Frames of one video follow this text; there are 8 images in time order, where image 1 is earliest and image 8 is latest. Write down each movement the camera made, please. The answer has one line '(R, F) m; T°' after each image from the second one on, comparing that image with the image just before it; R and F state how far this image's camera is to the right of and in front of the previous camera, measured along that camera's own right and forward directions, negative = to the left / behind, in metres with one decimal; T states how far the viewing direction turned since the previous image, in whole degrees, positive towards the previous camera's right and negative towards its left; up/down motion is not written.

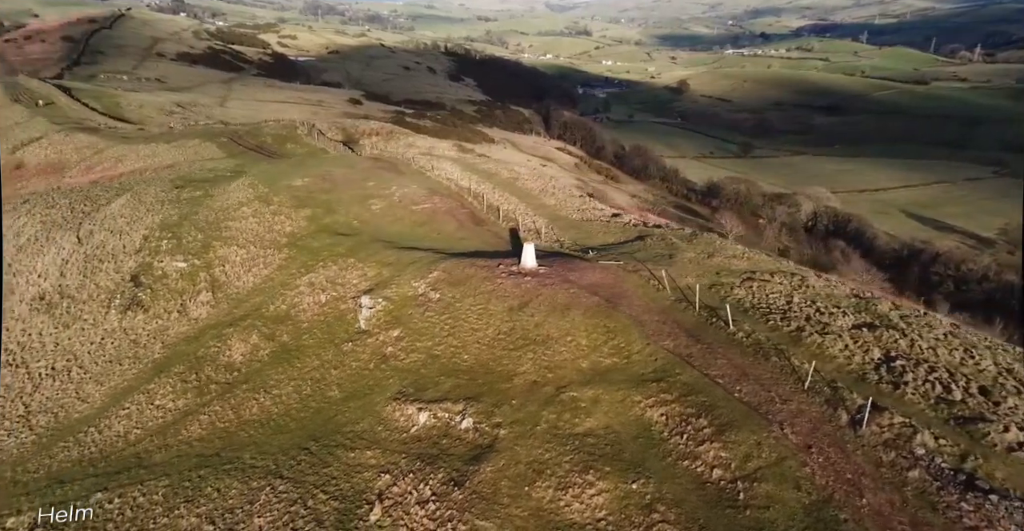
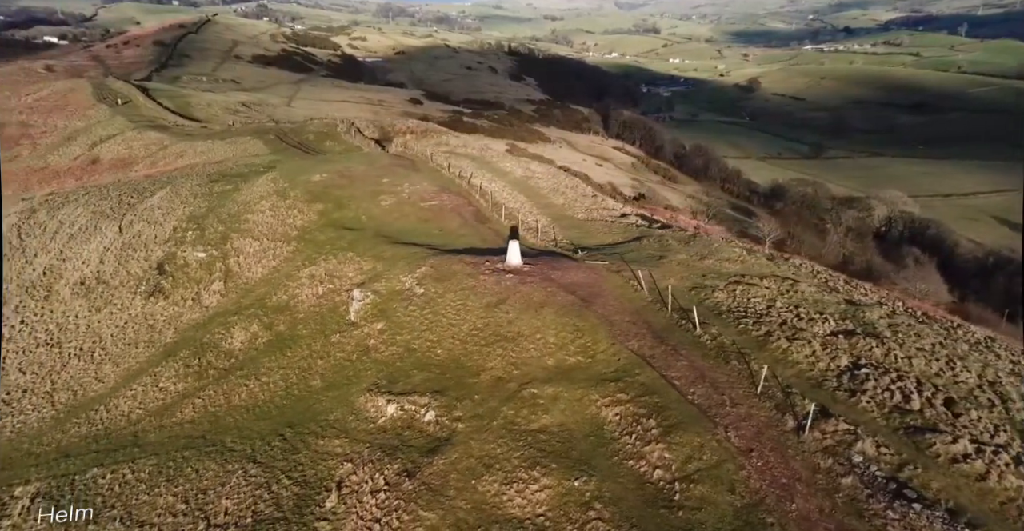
(+2.0, 0.0) m; -3°
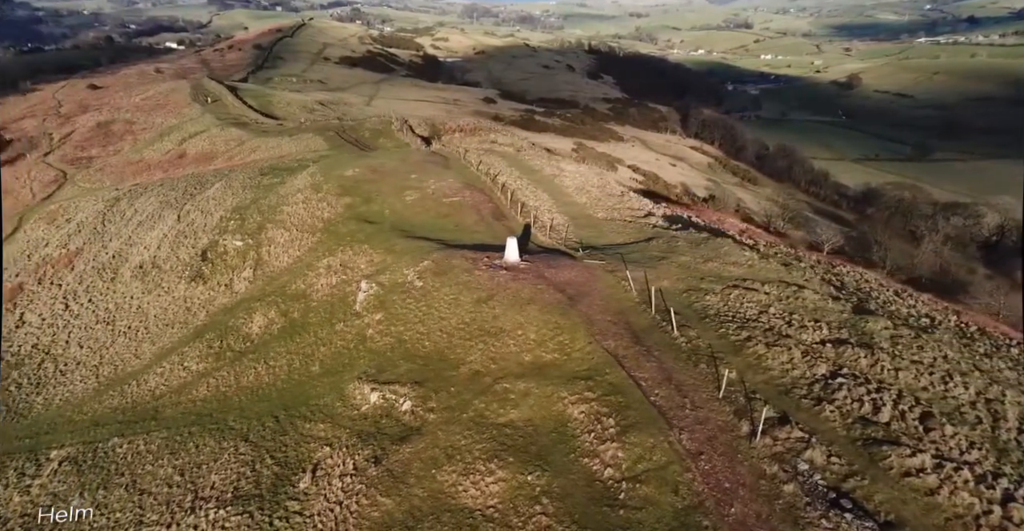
(+2.0, -0.1) m; -5°
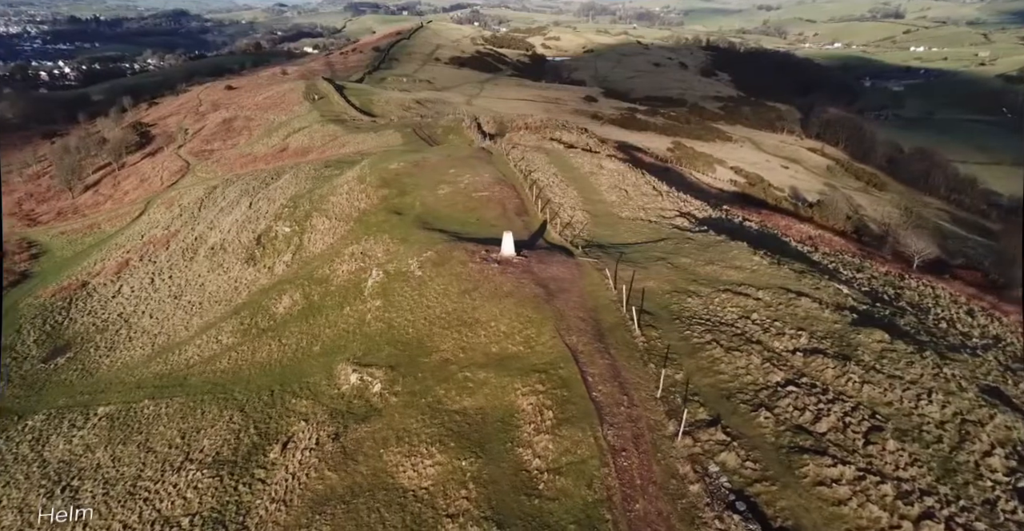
(+2.9, -0.2) m; -6°
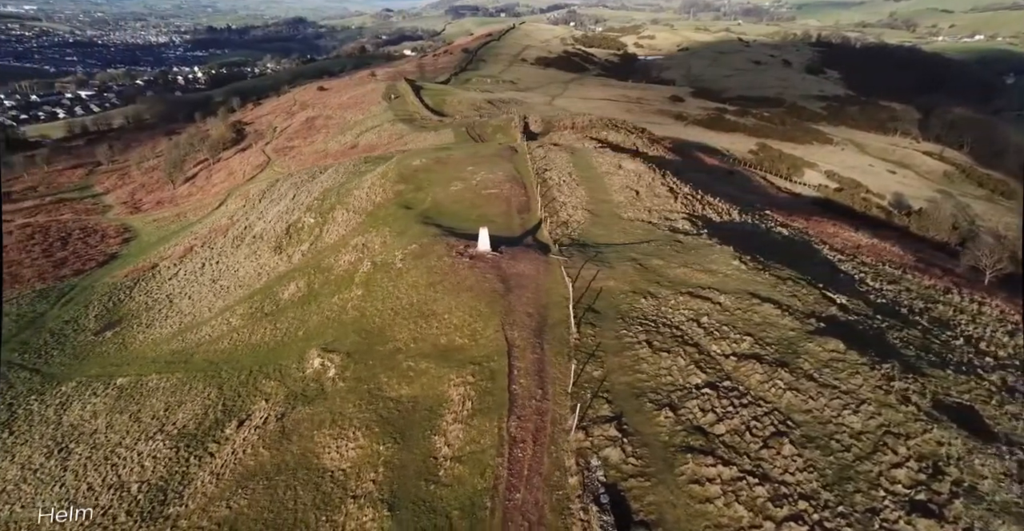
(+3.1, -0.4) m; -4°
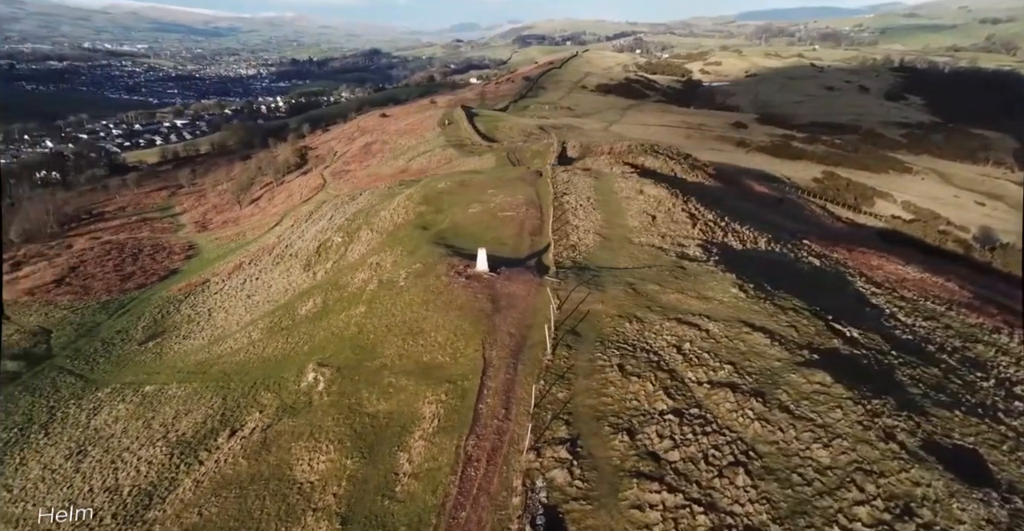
(+1.8, -0.3) m; -4°
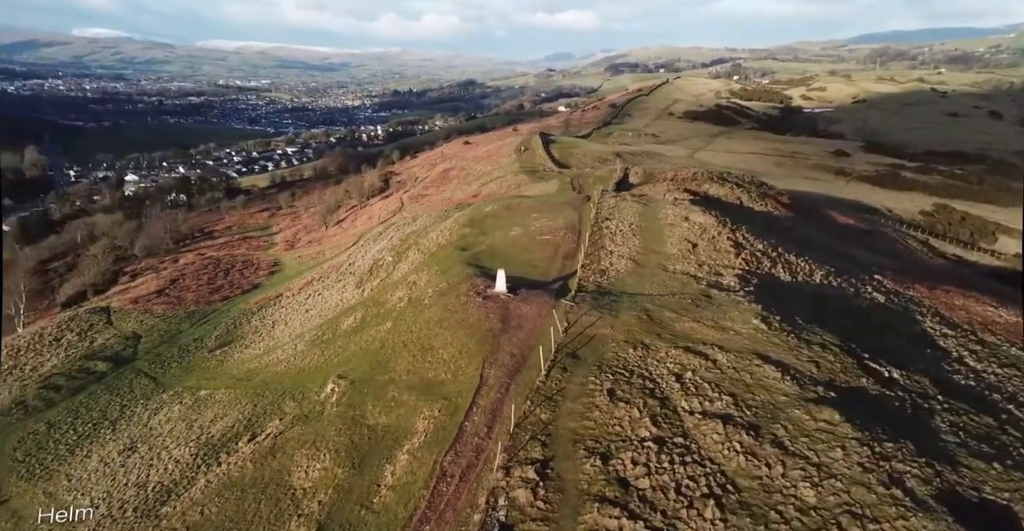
(+2.0, -0.3) m; -6°
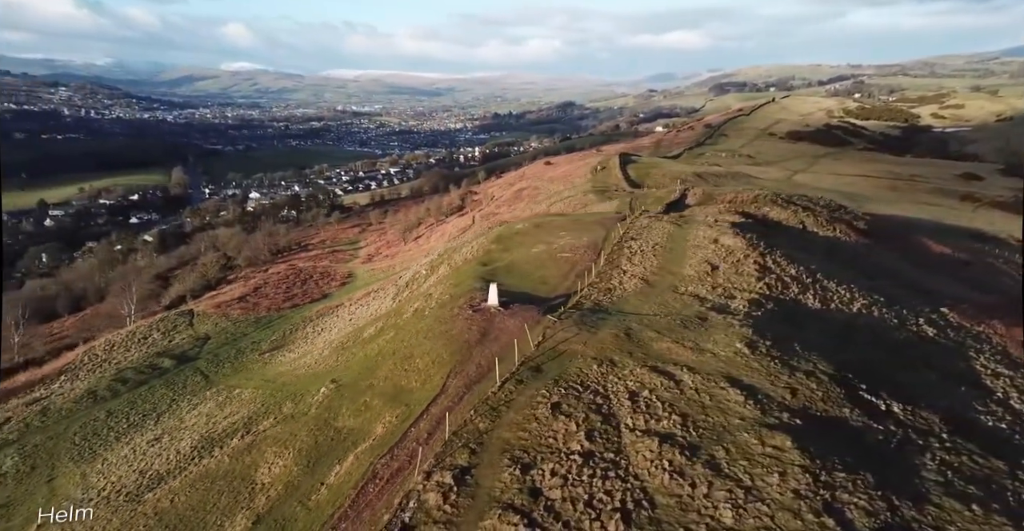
(+3.1, -0.7) m; -6°
